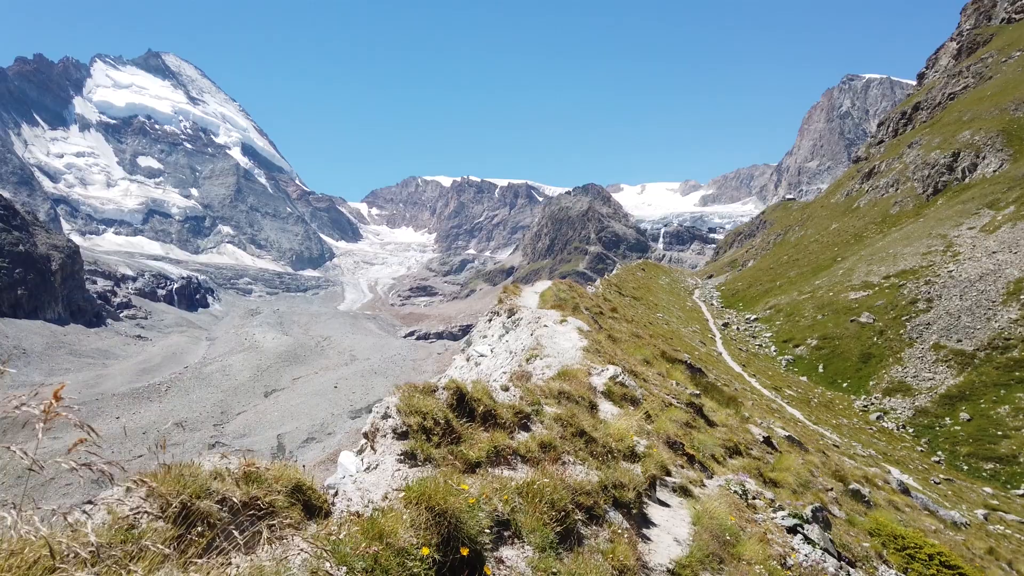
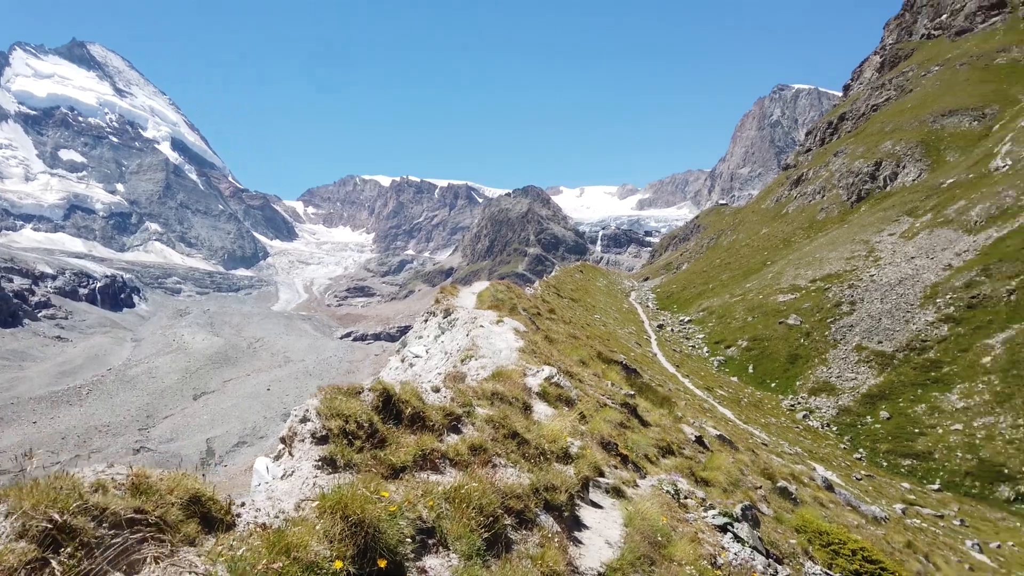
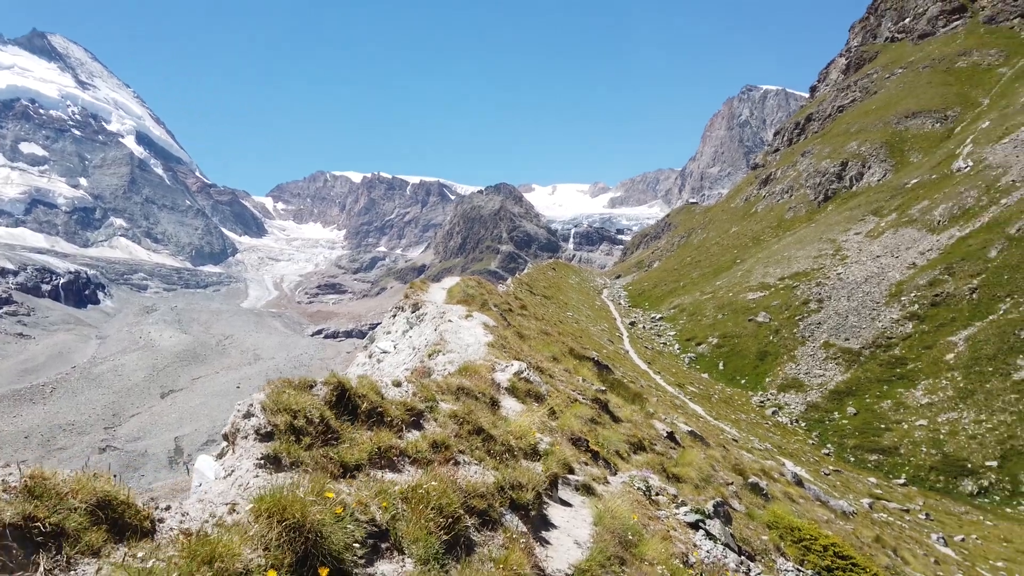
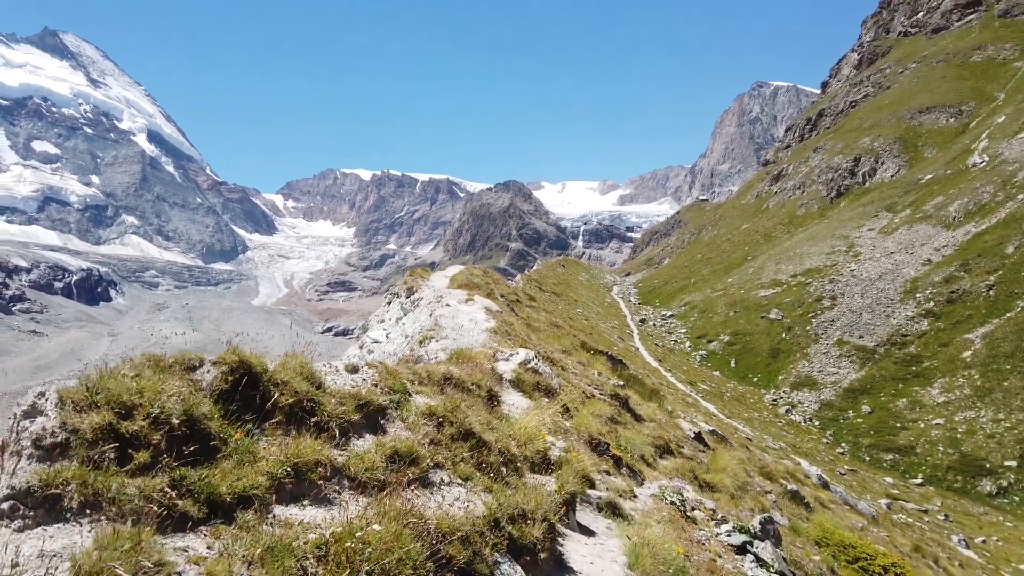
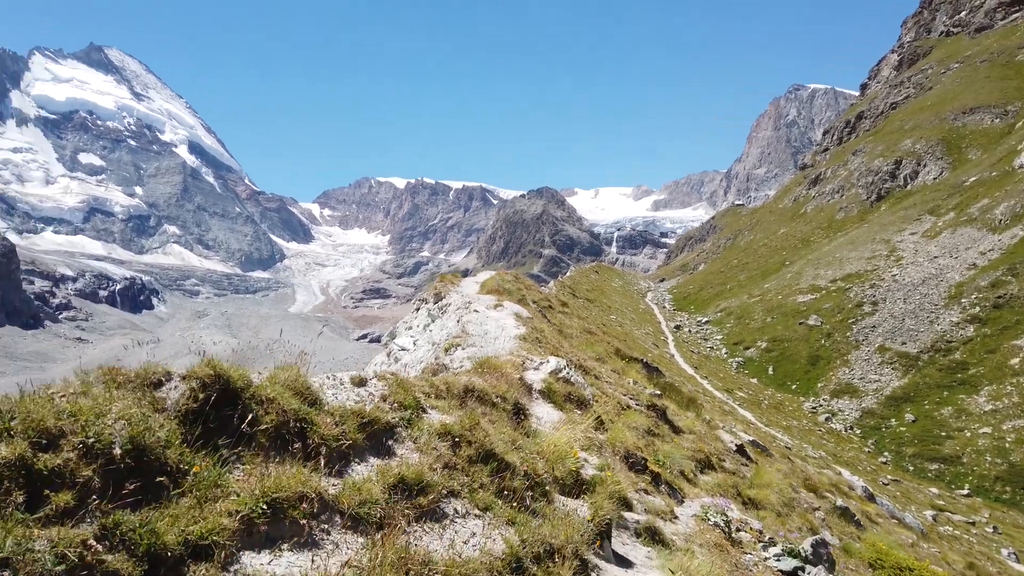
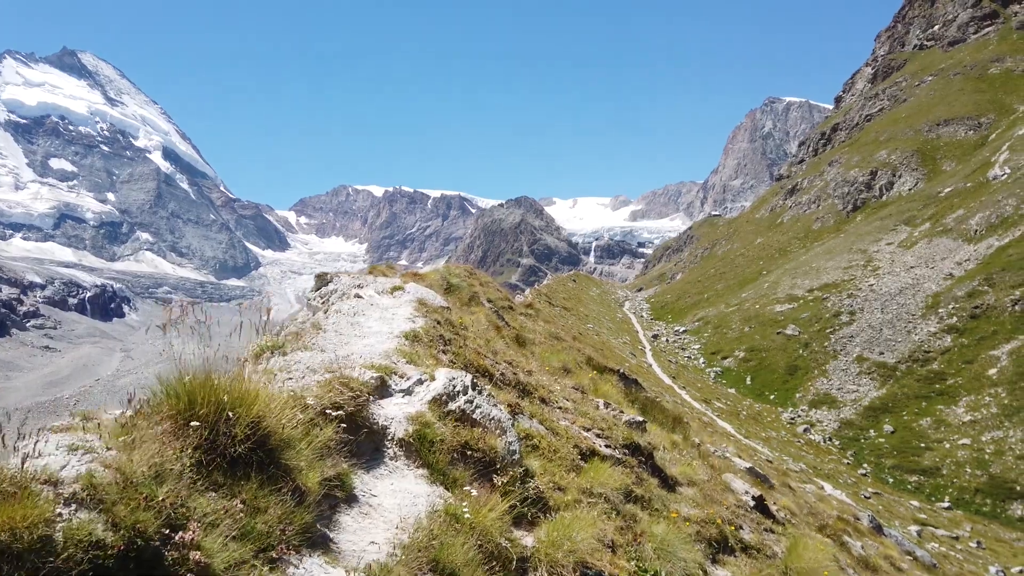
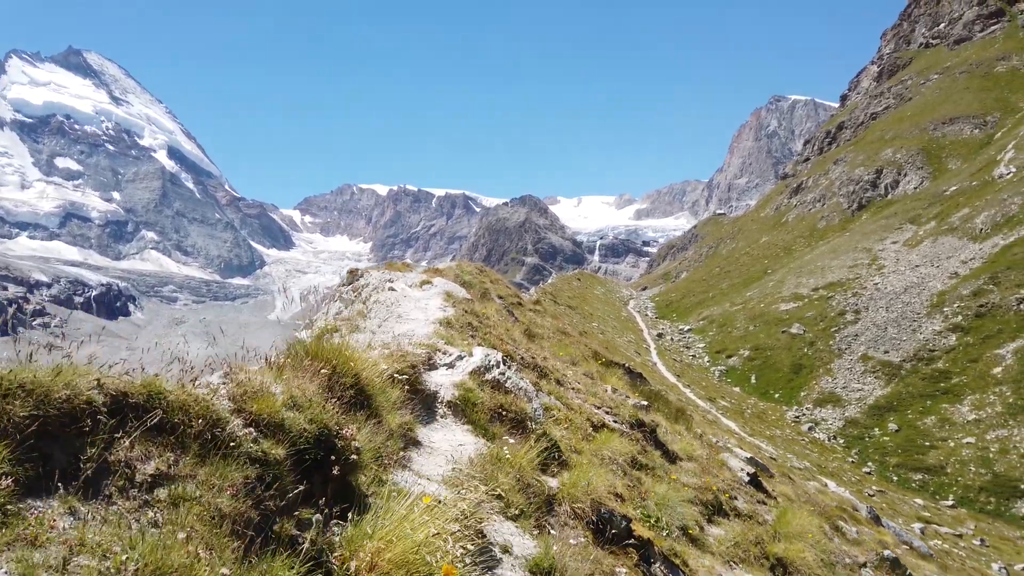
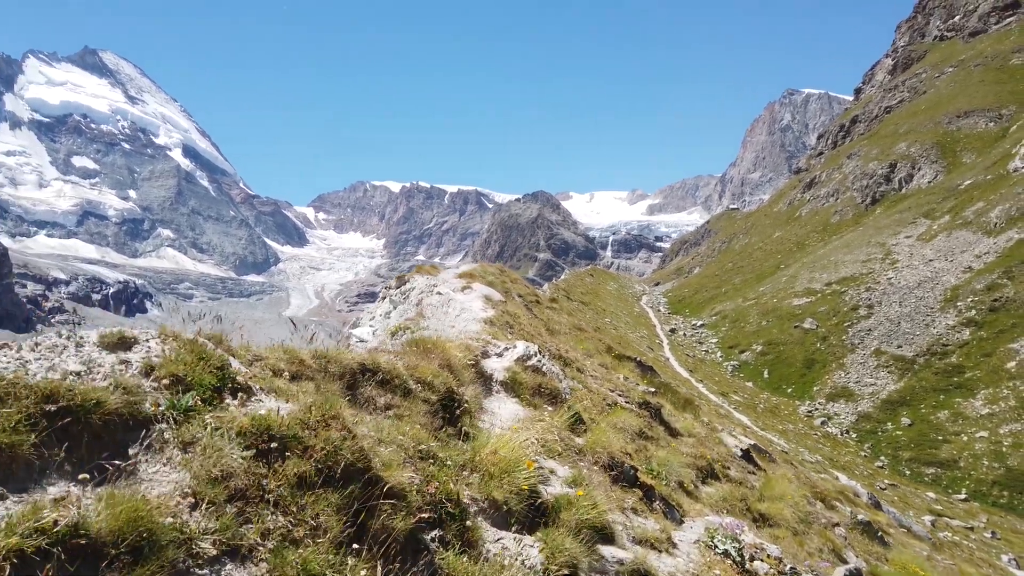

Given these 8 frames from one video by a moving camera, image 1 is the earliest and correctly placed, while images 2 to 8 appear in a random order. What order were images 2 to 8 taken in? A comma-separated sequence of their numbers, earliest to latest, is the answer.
2, 3, 4, 5, 8, 7, 6
